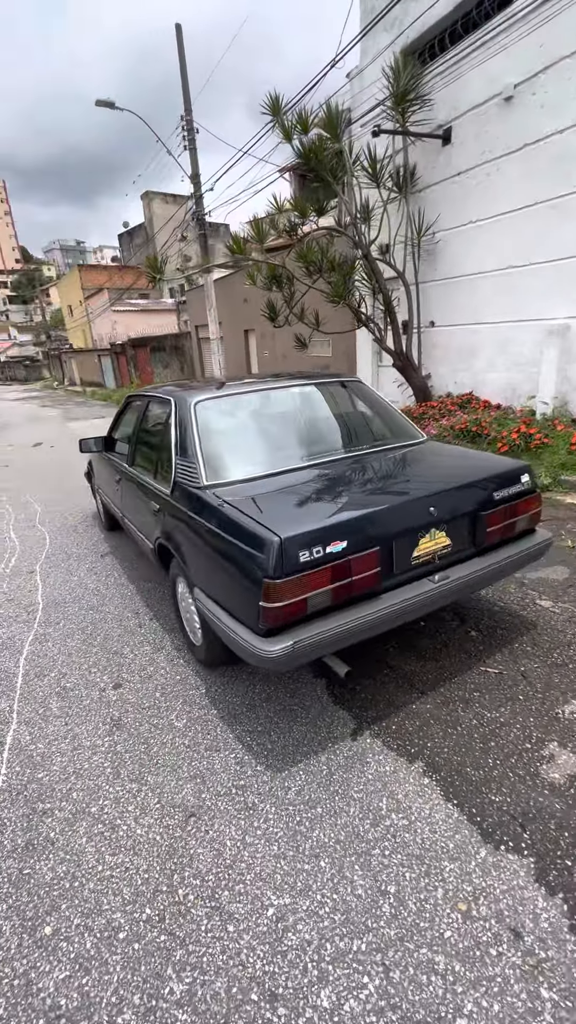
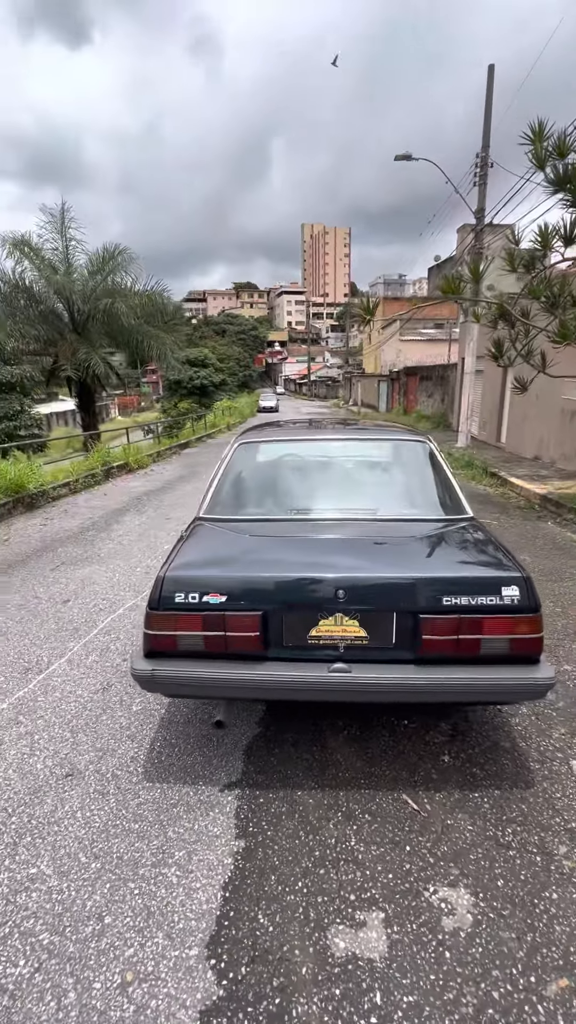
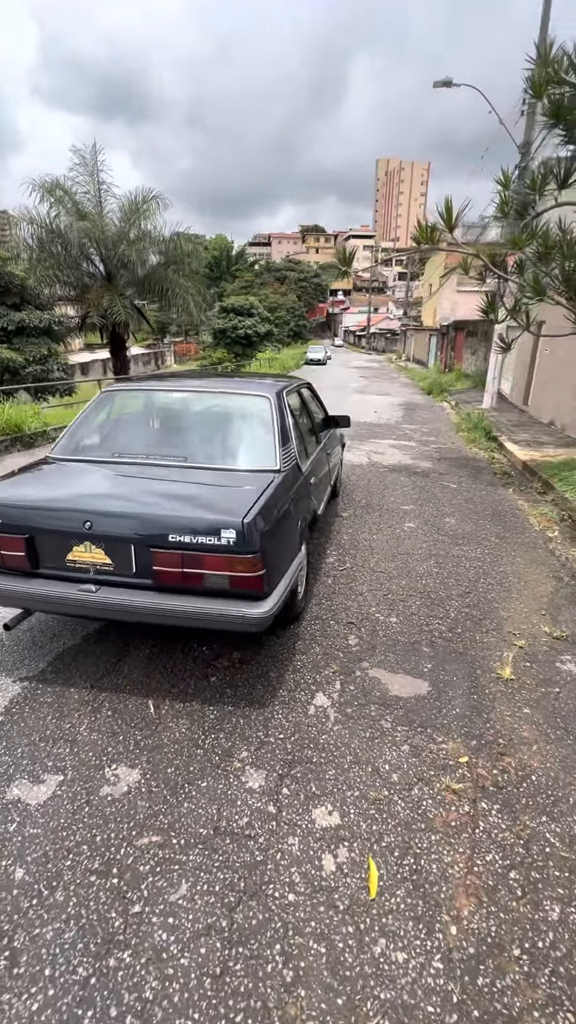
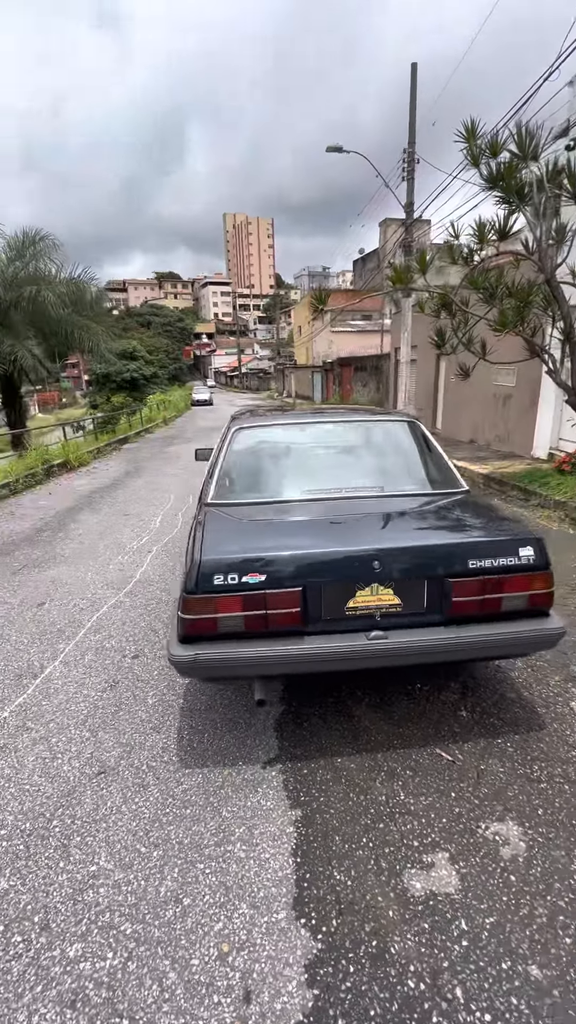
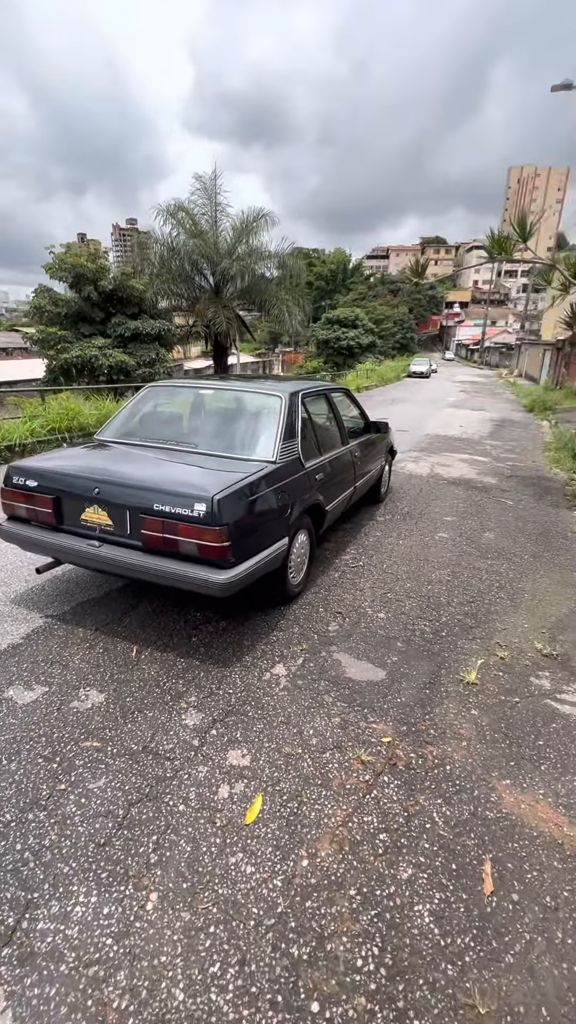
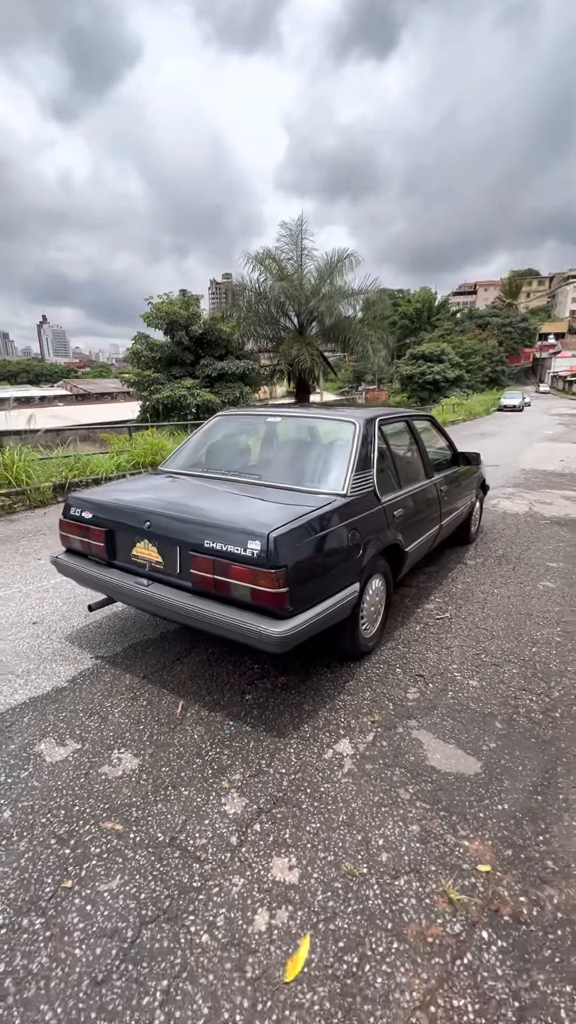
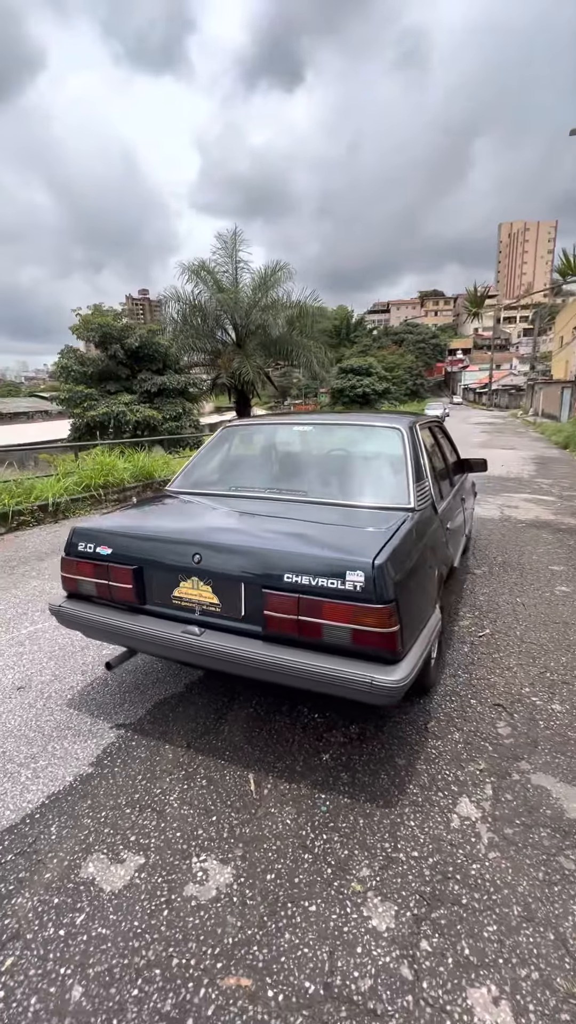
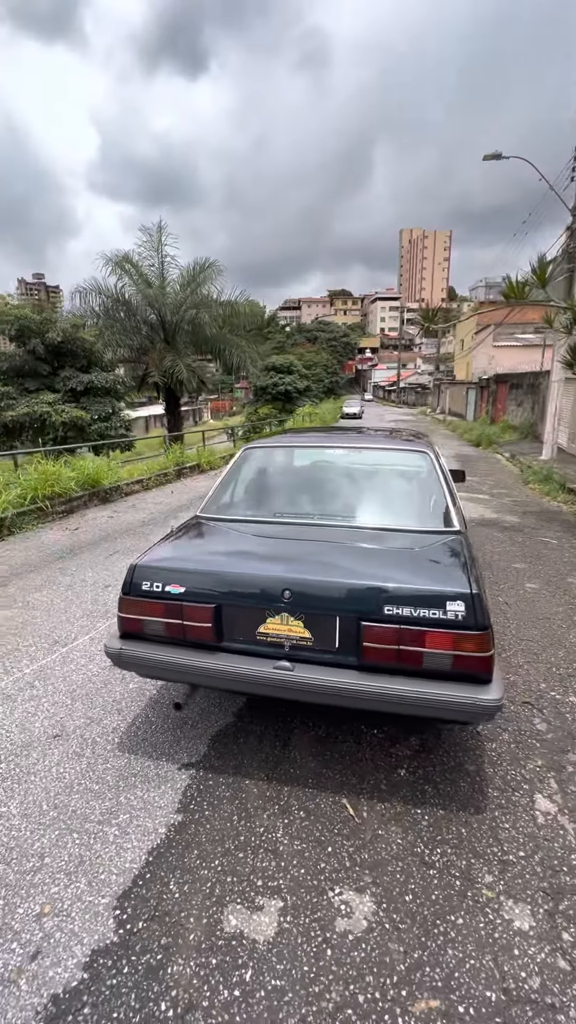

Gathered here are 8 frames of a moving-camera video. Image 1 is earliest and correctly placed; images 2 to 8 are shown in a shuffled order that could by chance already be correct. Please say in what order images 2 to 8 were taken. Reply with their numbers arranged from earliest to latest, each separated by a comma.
4, 2, 8, 7, 6, 5, 3
